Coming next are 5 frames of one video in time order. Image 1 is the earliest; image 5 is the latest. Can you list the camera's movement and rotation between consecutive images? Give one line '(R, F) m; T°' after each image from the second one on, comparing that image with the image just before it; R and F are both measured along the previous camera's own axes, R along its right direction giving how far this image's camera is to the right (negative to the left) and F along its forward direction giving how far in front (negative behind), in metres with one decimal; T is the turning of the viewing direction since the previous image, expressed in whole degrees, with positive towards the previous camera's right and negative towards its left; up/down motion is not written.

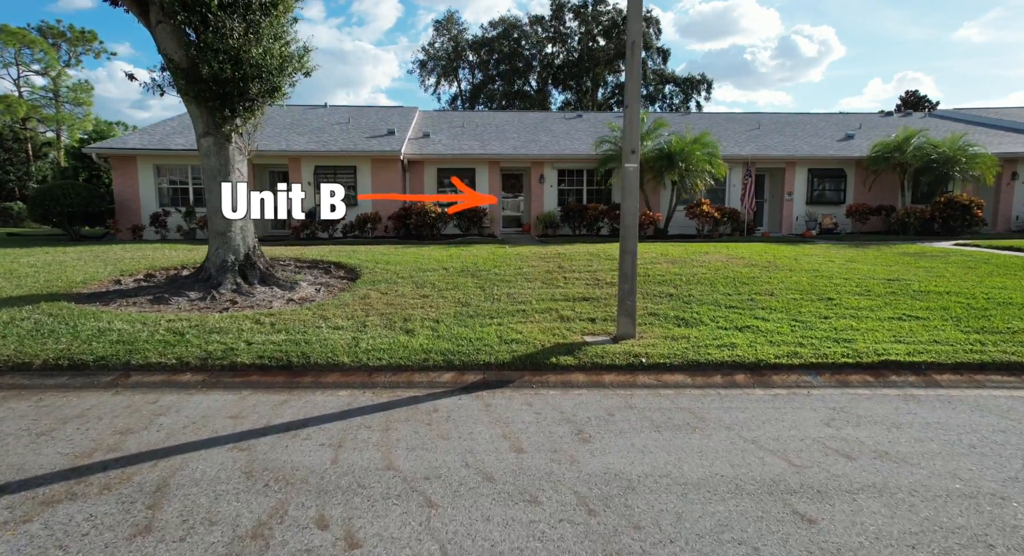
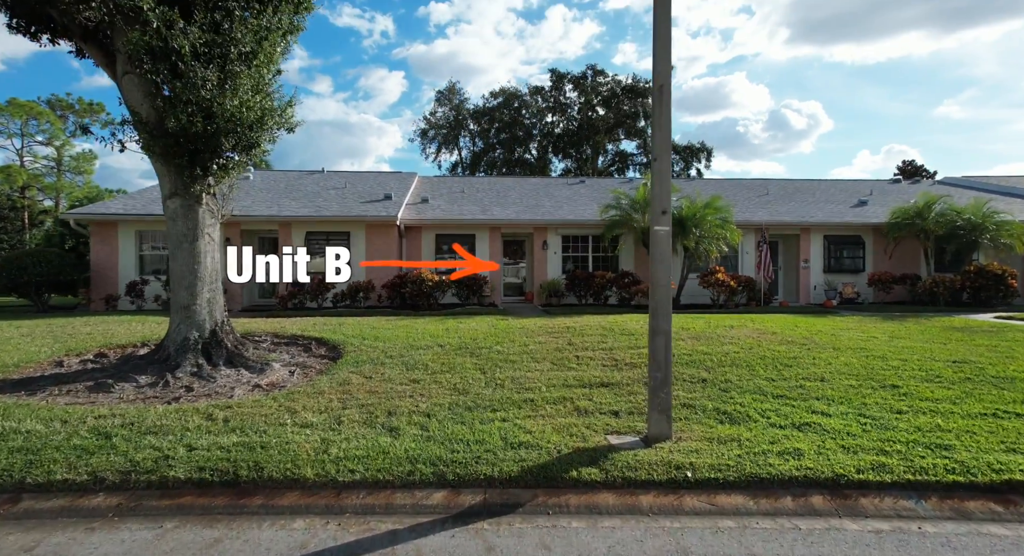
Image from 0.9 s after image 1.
(-0.1, +1.0) m; 0°
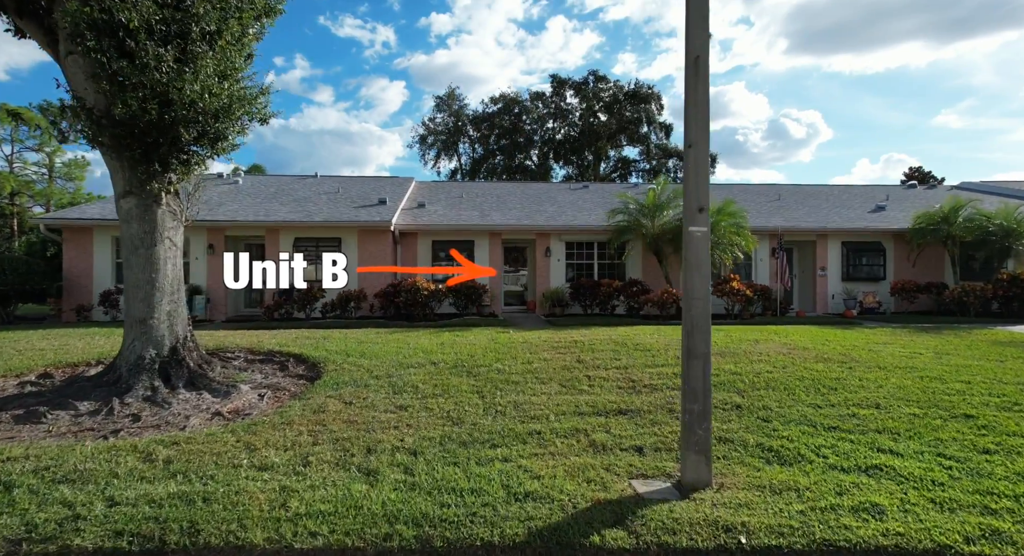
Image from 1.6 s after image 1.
(0.0, +0.9) m; 0°
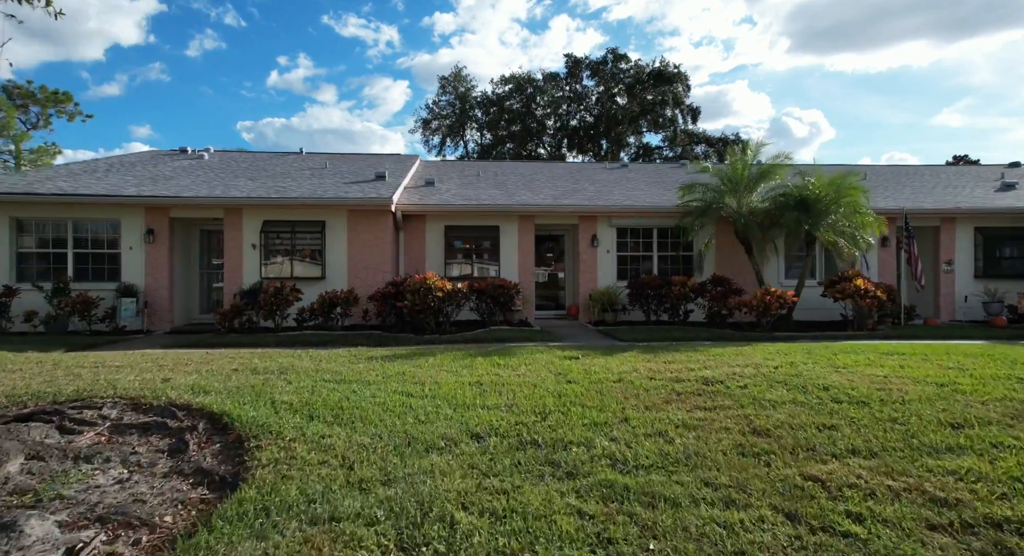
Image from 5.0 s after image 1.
(-0.8, +3.8) m; 0°
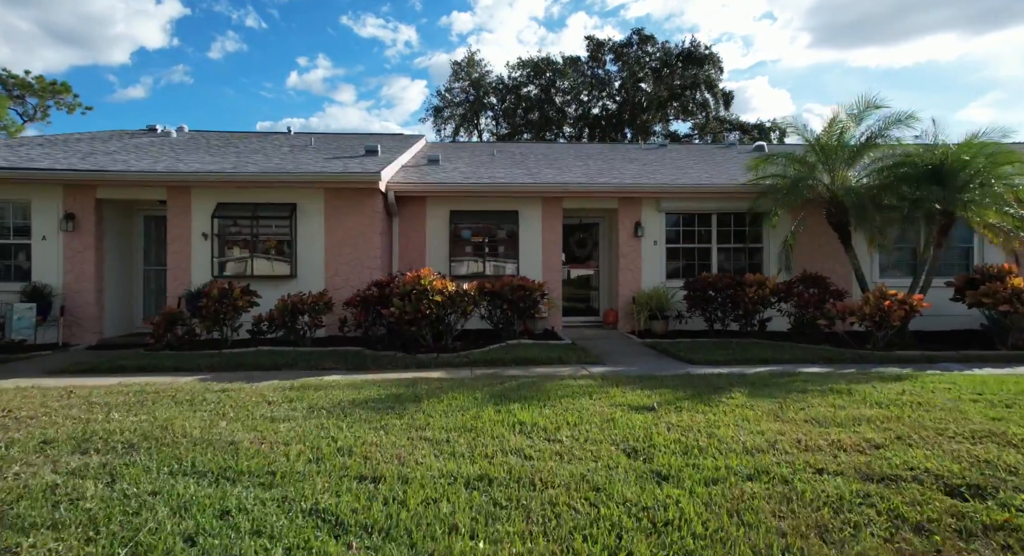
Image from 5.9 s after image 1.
(-0.1, +2.7) m; -2°
